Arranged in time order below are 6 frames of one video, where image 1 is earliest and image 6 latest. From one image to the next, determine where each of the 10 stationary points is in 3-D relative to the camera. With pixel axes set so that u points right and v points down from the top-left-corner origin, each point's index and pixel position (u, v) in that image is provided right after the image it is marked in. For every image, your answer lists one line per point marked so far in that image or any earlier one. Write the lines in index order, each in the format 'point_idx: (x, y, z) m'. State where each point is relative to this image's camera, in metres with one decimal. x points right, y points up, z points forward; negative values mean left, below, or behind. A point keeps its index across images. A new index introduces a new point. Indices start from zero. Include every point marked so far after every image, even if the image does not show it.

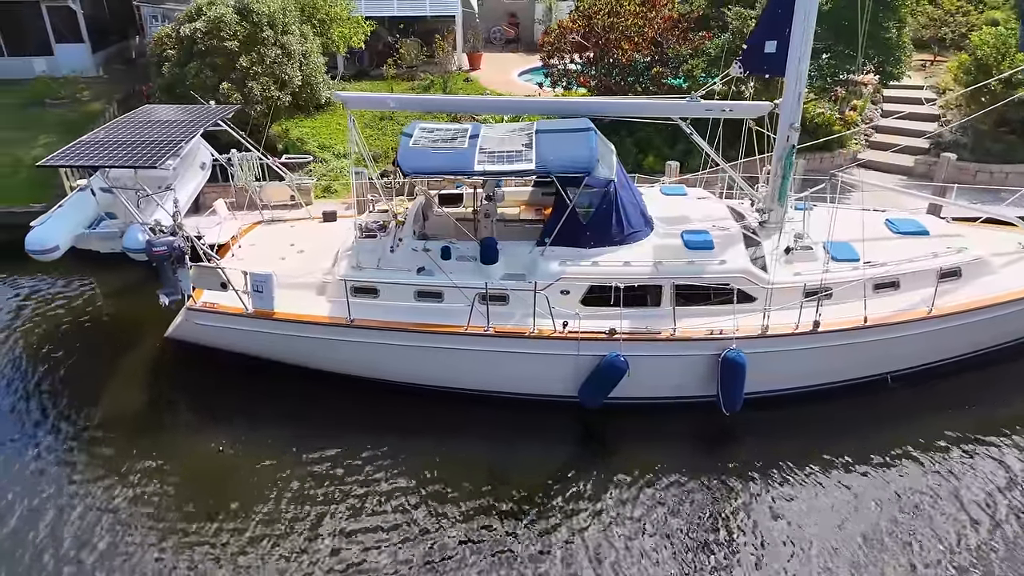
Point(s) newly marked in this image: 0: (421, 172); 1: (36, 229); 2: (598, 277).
0: (-1.0, +1.3, +7.5) m
1: (-5.4, +0.7, +7.7) m
2: (+1.0, +0.1, +7.6) m
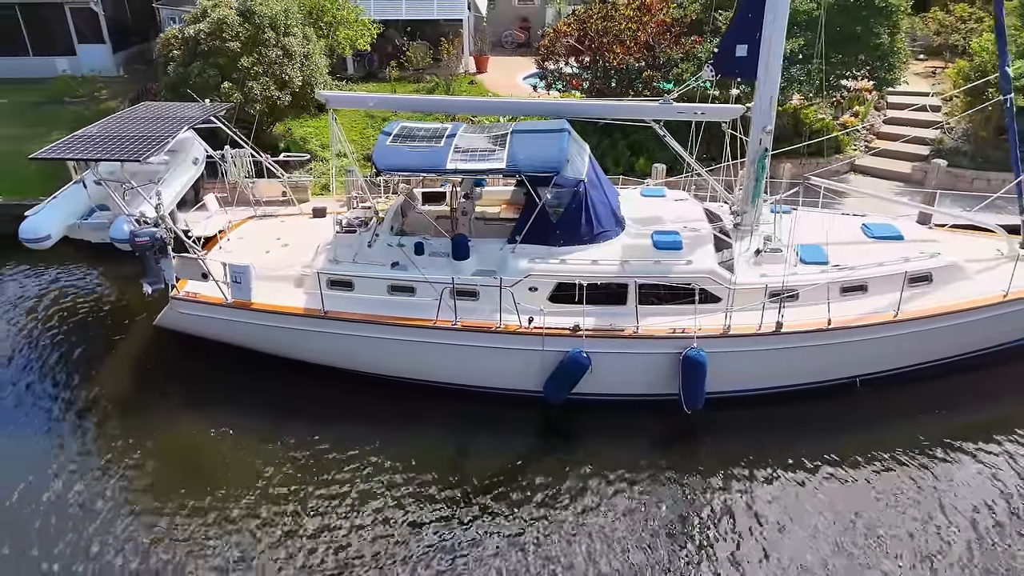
0: (-1.4, +1.4, +7.8) m
1: (-5.7, +0.8, +8.0) m
2: (+0.6, +0.2, +7.7) m
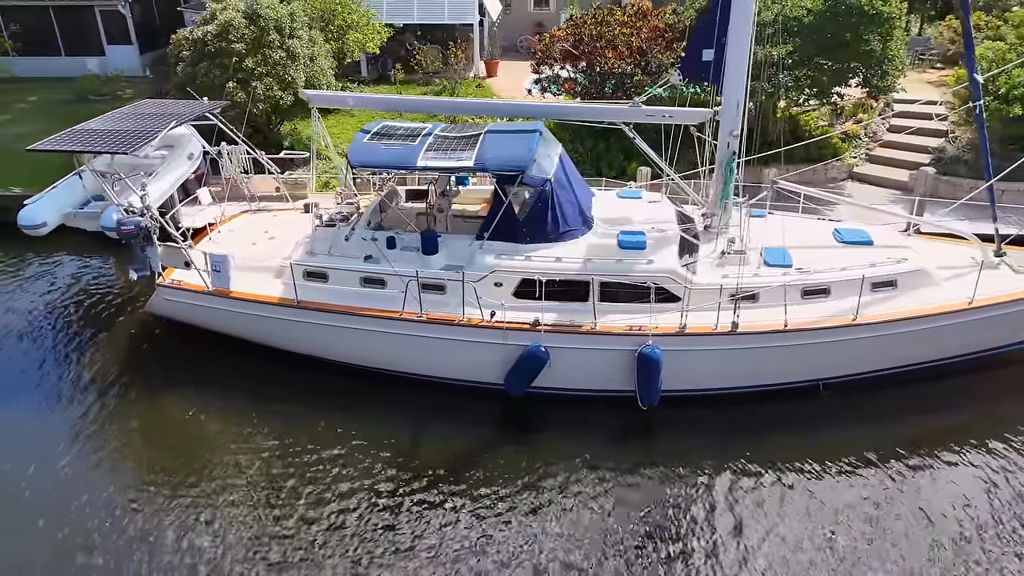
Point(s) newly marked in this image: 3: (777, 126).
0: (-1.7, +1.5, +8.1) m
1: (-6.1, +1.0, +8.5) m
2: (+0.2, +0.2, +7.9) m
3: (+5.3, +3.2, +13.5) m
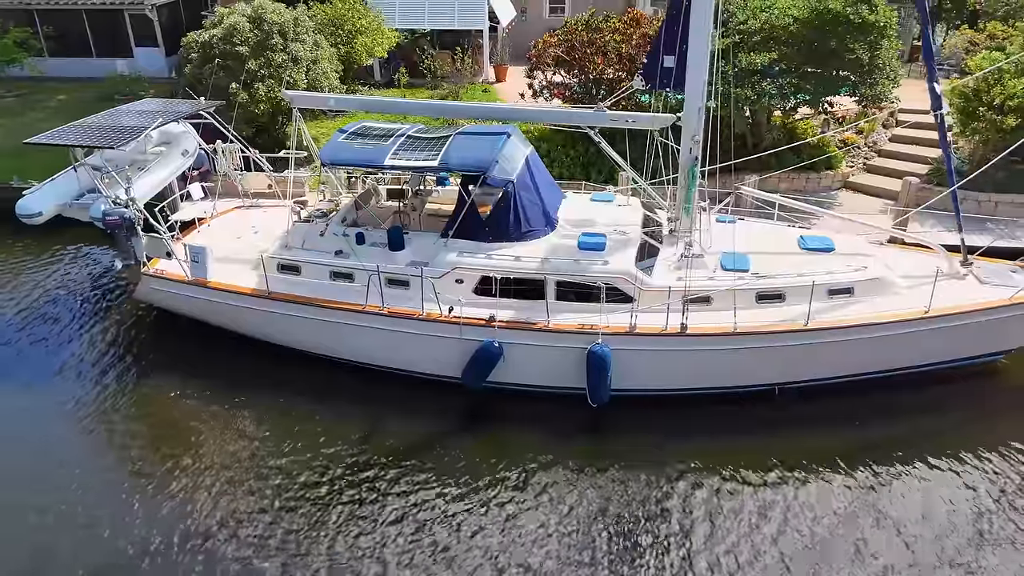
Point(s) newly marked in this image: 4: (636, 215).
0: (-2.2, +1.5, +8.4) m
1: (-6.5, +1.2, +9.1) m
2: (-0.3, +0.2, +8.1) m
3: (+5.2, +3.1, +13.5) m
4: (+1.6, +1.0, +9.0) m
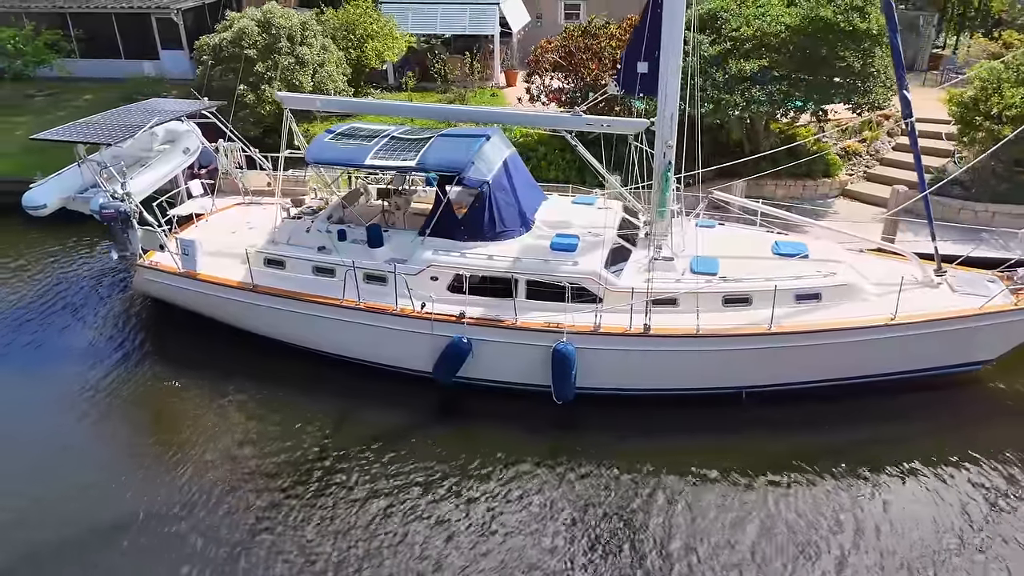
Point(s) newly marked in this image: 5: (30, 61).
0: (-2.5, +1.6, +8.7) m
1: (-6.8, +1.4, +9.6) m
2: (-0.6, +0.3, +8.4) m
3: (+5.1, +2.9, +13.5) m
4: (+1.4, +0.9, +9.2) m
5: (-13.9, +6.5, +19.6) m
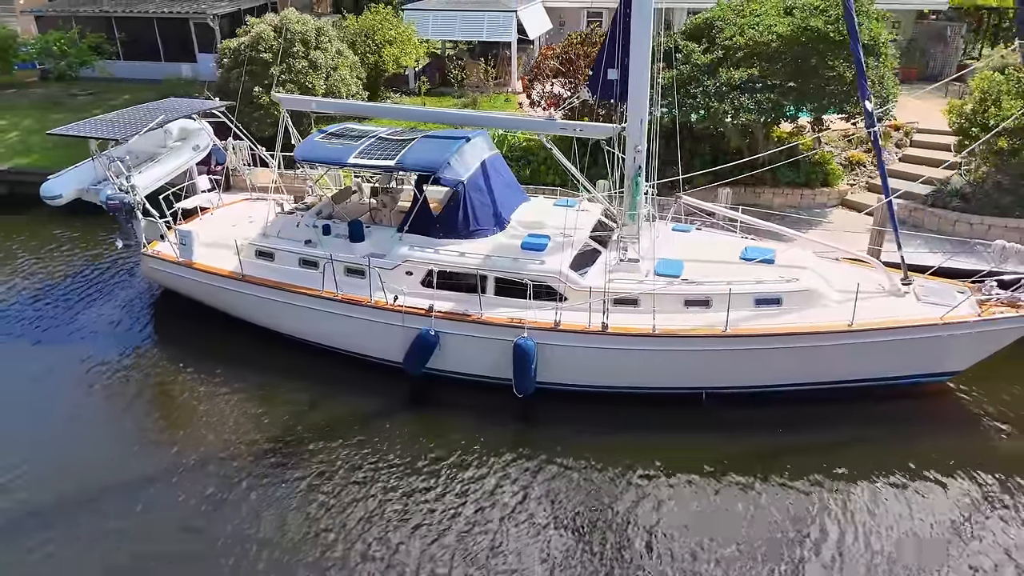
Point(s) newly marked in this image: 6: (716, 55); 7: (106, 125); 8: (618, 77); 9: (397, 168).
0: (-2.8, +1.7, +9.2) m
1: (-7.0, +1.6, +10.3) m
2: (-1.0, +0.3, +8.8) m
3: (+5.1, +2.8, +13.6) m
4: (+1.0, +0.9, +9.4) m
5: (-13.4, +6.9, +20.8) m
6: (+3.5, +4.0, +11.8) m
7: (-6.4, +2.6, +10.7) m
8: (+1.4, +2.7, +8.6) m
9: (-1.5, +1.6, +8.8) m
